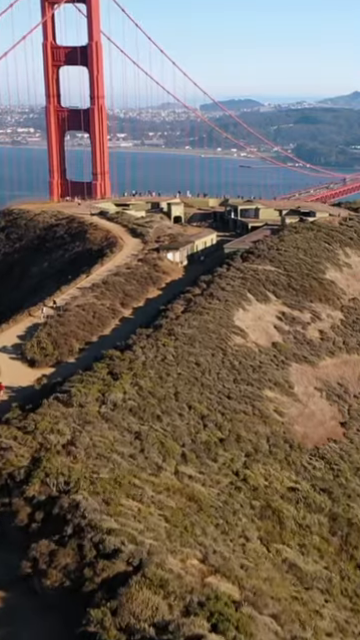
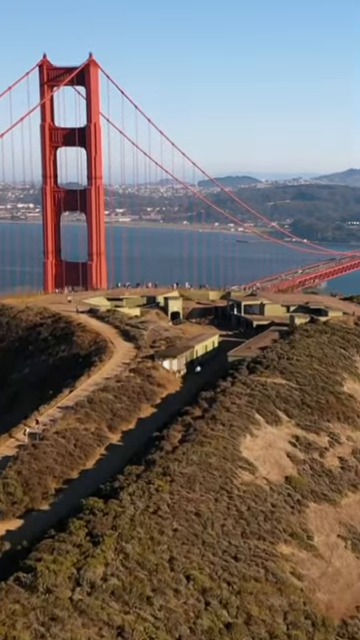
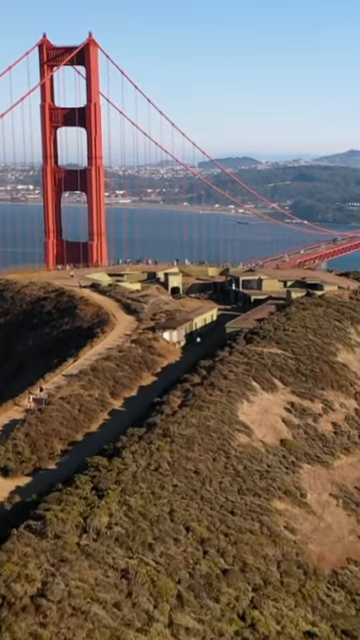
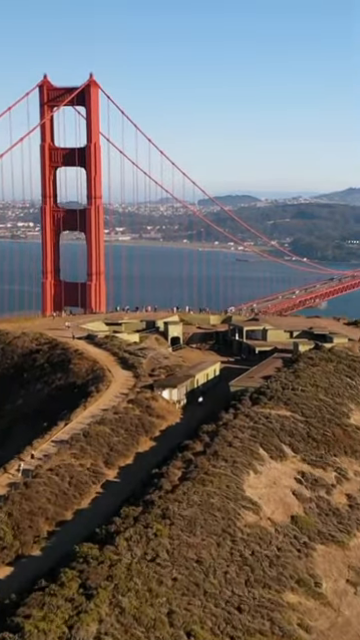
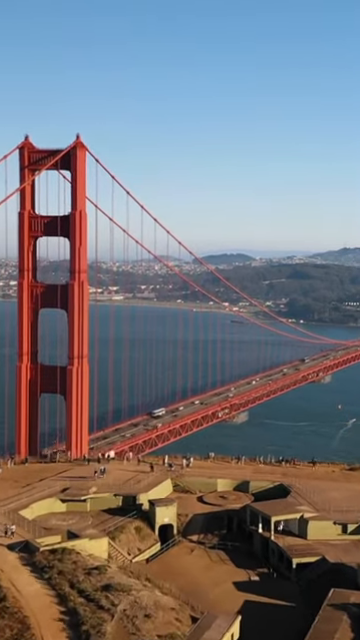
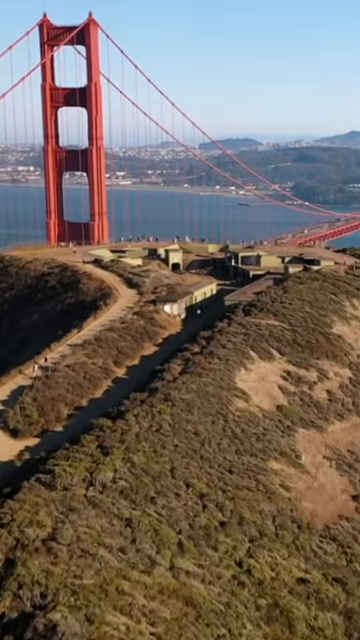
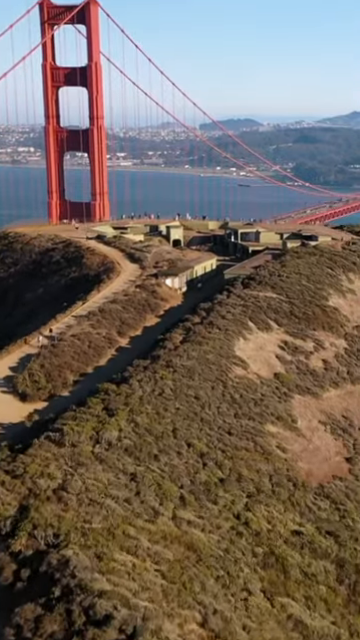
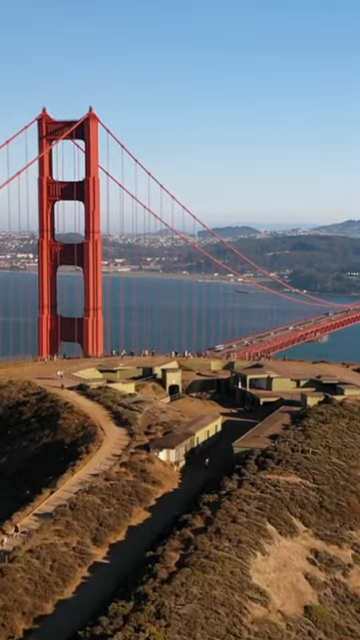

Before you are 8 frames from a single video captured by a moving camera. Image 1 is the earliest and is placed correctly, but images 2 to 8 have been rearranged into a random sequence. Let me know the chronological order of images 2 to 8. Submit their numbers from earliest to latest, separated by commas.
7, 6, 3, 2, 4, 8, 5
